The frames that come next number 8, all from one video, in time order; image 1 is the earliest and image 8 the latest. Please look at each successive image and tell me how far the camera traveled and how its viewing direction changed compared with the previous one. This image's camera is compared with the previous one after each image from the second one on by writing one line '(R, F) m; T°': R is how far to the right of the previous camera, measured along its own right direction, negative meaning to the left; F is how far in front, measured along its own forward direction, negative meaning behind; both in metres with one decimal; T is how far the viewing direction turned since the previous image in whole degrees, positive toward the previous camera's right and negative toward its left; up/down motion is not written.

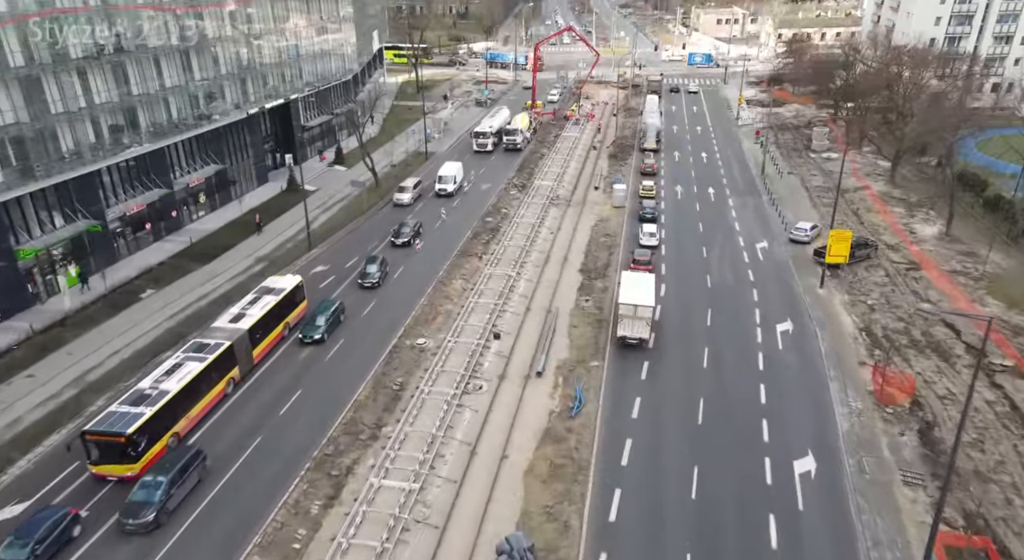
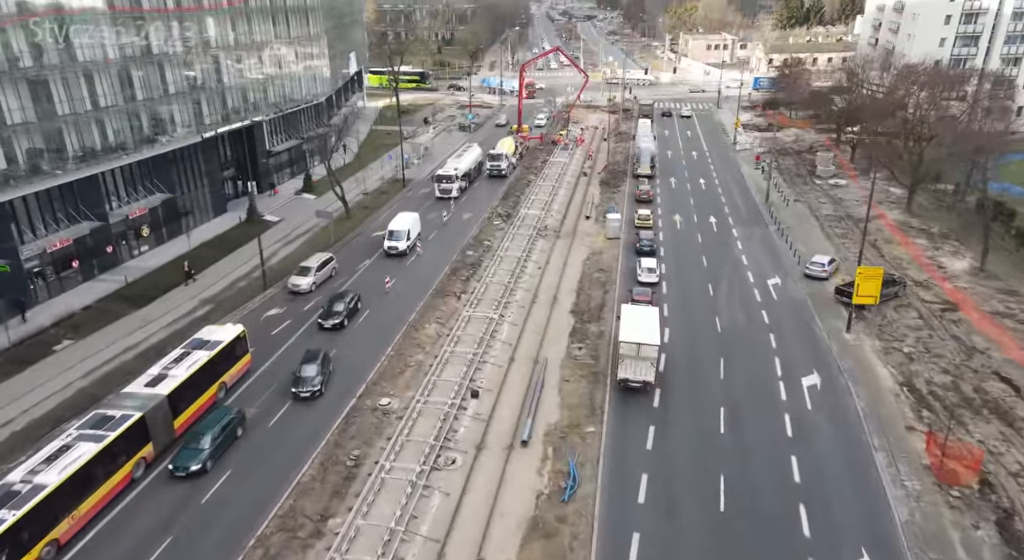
(+0.4, +5.7) m; +1°
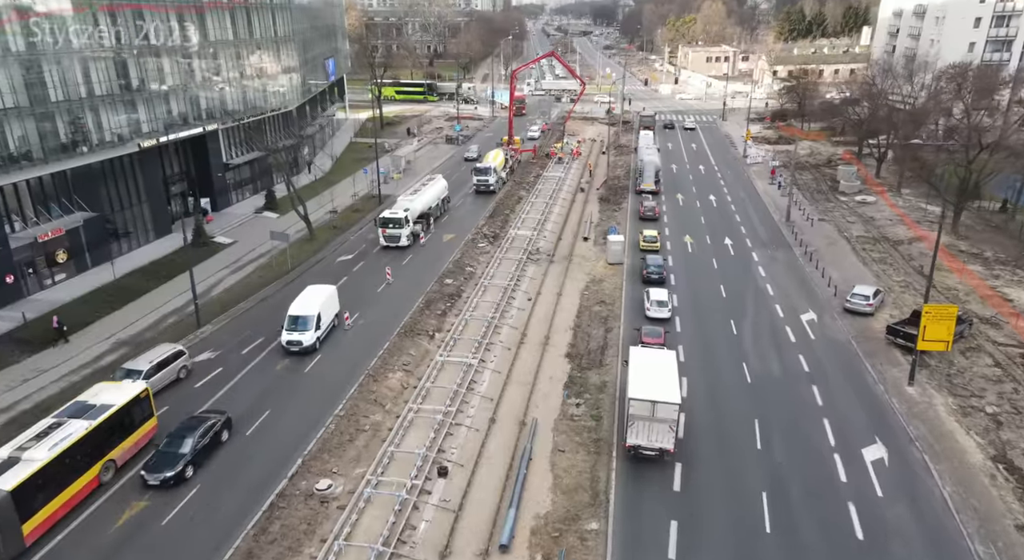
(+0.7, +7.4) m; 0°
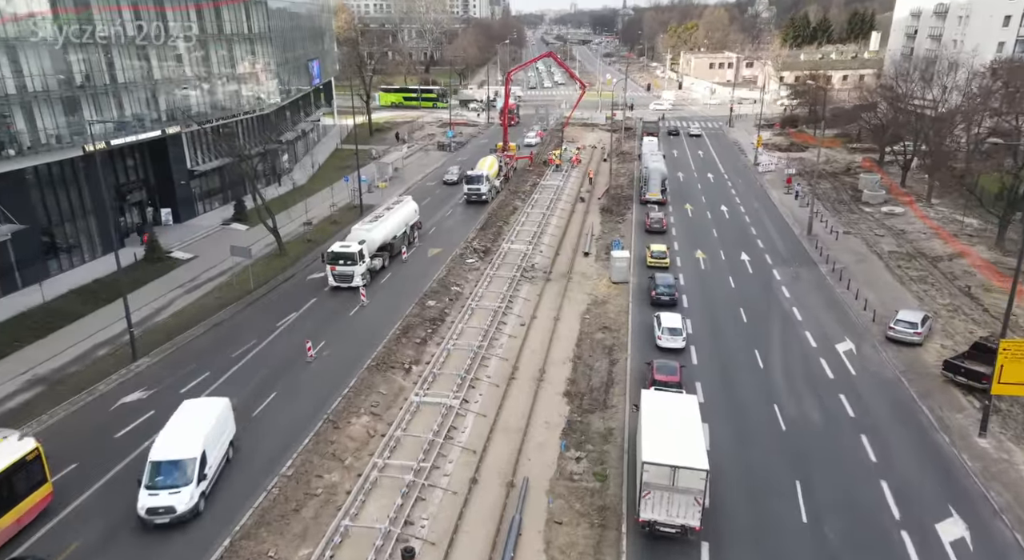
(+0.4, +5.3) m; 0°
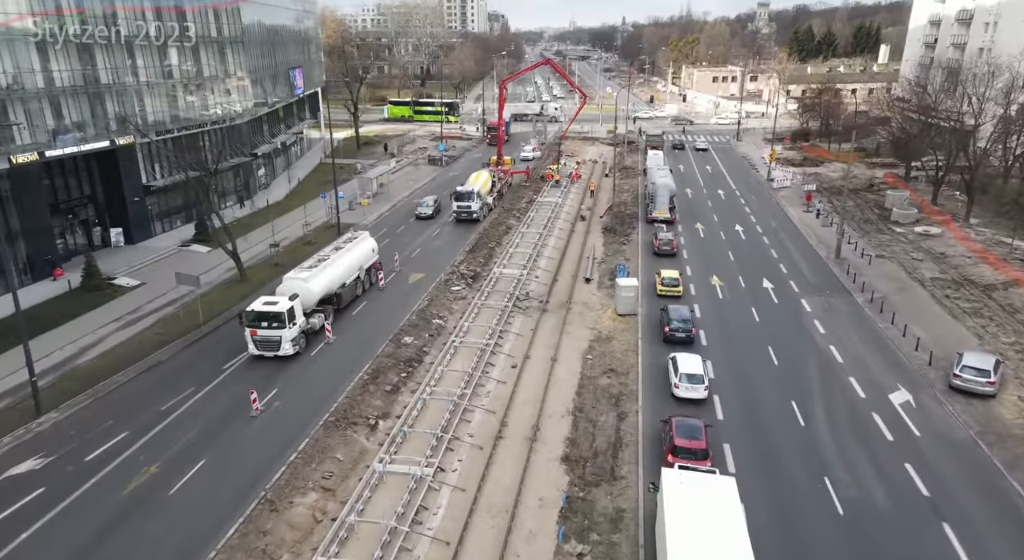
(+0.4, +5.5) m; 0°
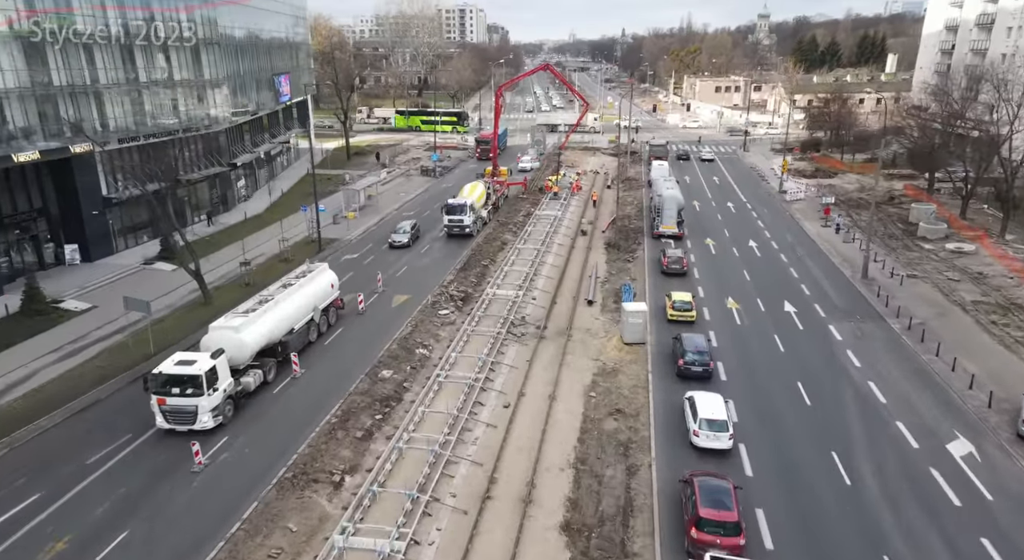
(+0.3, +4.1) m; 0°
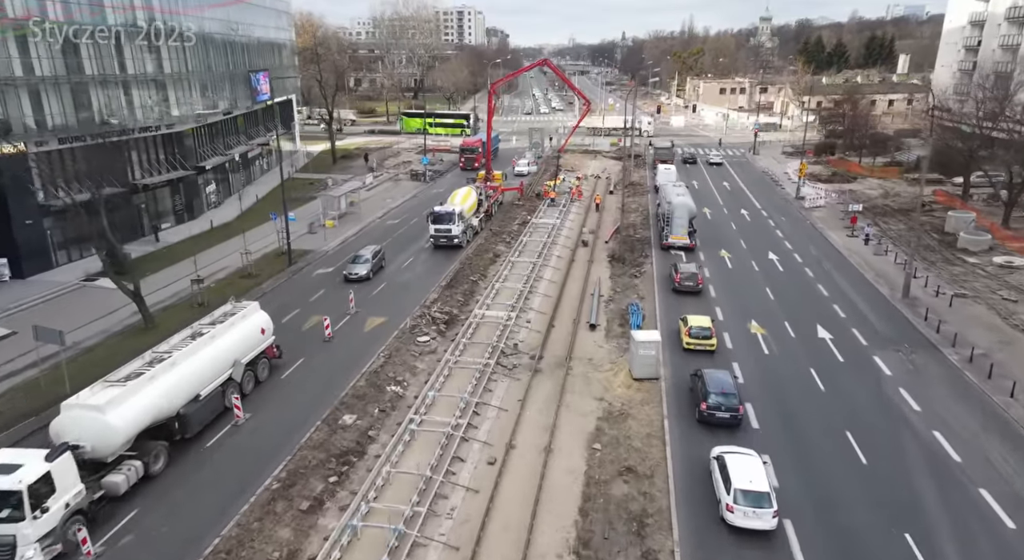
(+0.4, +5.1) m; 0°
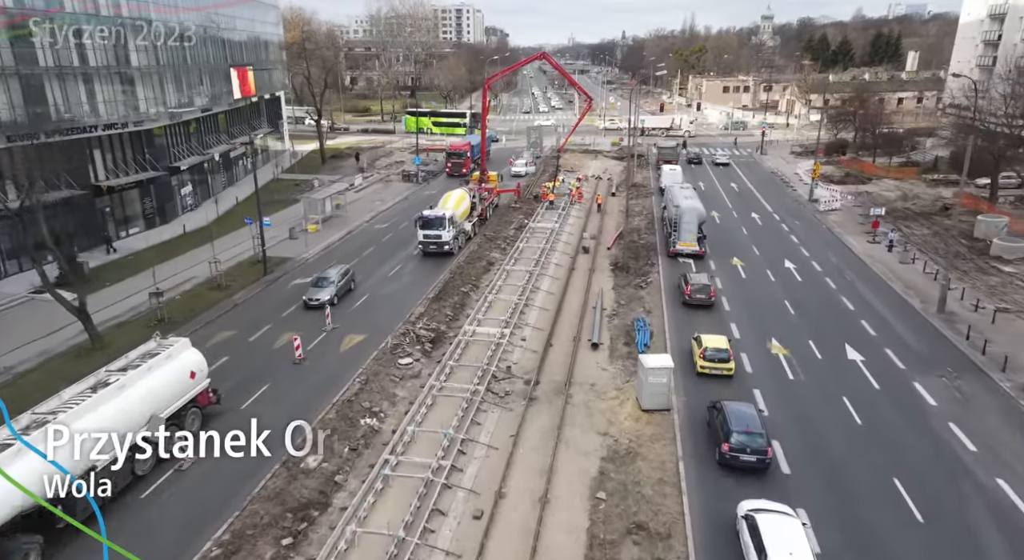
(+0.3, +3.5) m; 0°
